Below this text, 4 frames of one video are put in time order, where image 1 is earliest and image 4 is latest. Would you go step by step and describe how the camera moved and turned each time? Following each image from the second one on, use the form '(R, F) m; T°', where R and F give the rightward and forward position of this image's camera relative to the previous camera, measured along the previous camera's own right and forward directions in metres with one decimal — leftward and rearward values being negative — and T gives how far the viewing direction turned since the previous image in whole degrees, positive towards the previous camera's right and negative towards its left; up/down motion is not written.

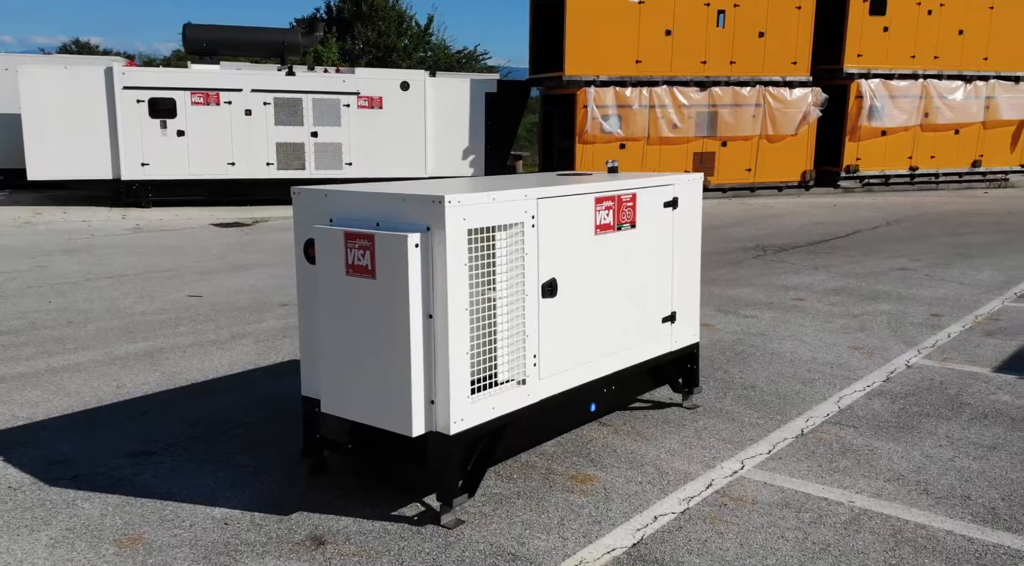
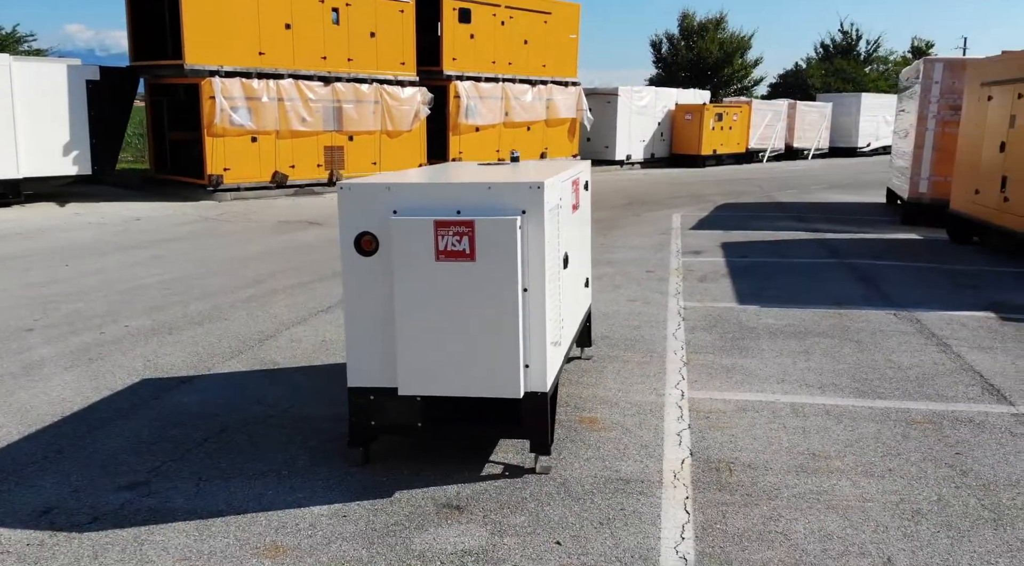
(-2.5, +0.1) m; +30°
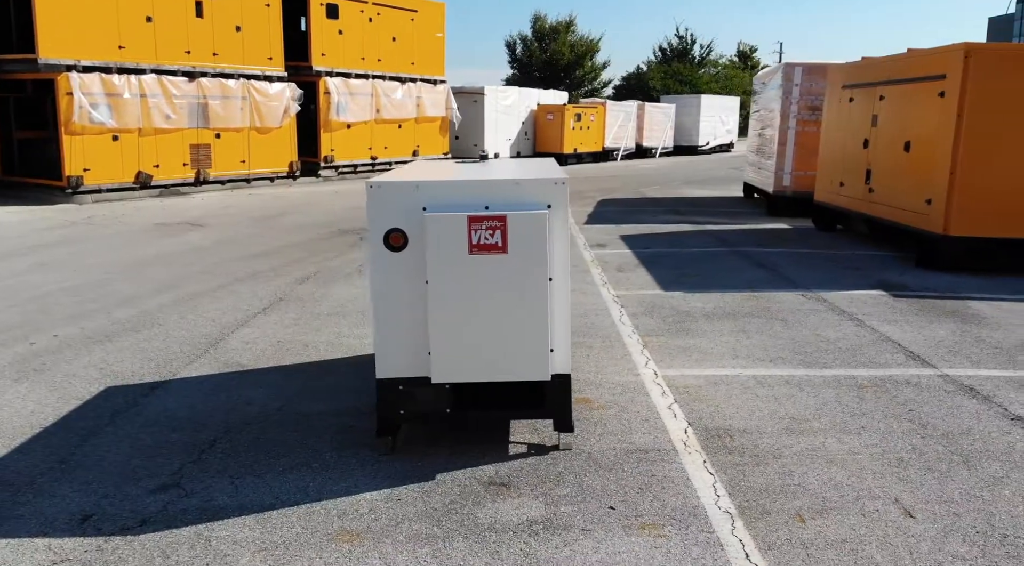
(-0.9, -0.2) m; +10°
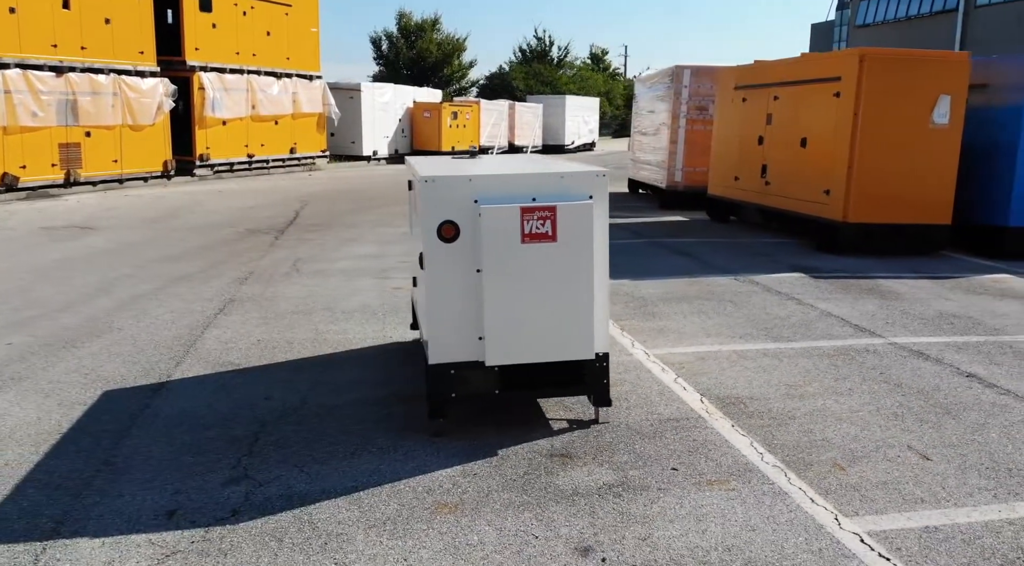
(-1.0, -0.2) m; +10°
